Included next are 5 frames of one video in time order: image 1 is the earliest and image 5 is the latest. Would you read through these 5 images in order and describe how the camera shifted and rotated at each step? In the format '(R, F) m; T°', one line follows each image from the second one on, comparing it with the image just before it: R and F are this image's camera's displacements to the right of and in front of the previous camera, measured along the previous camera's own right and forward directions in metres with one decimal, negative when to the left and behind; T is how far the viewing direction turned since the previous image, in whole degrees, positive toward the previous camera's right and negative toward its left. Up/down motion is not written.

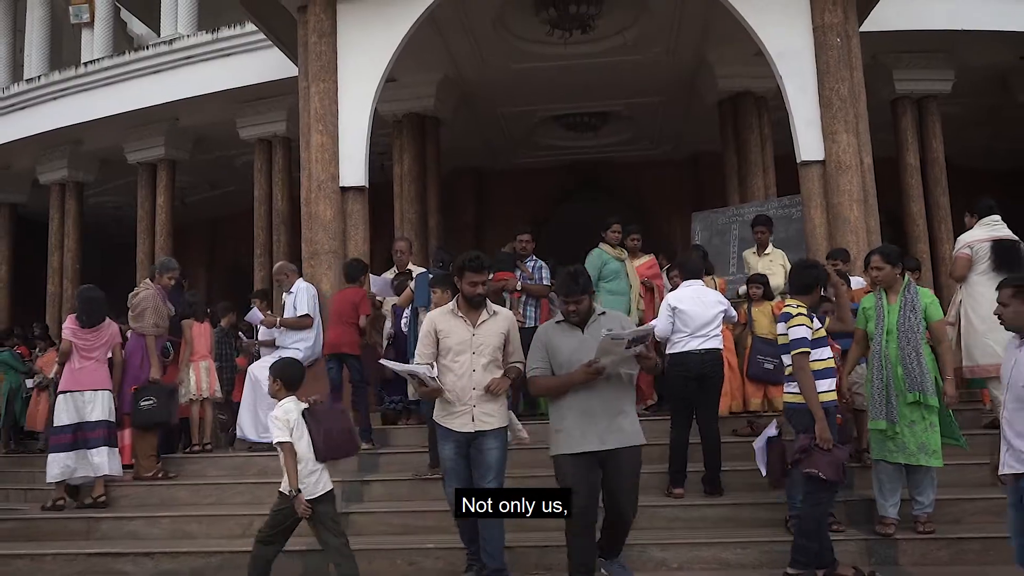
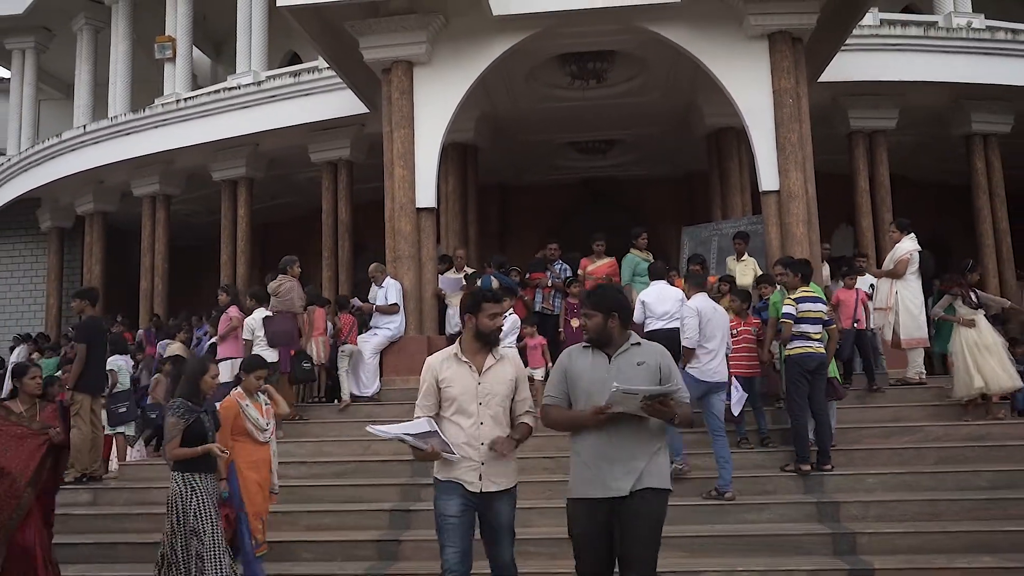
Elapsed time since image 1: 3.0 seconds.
(-0.3, -2.2) m; 0°
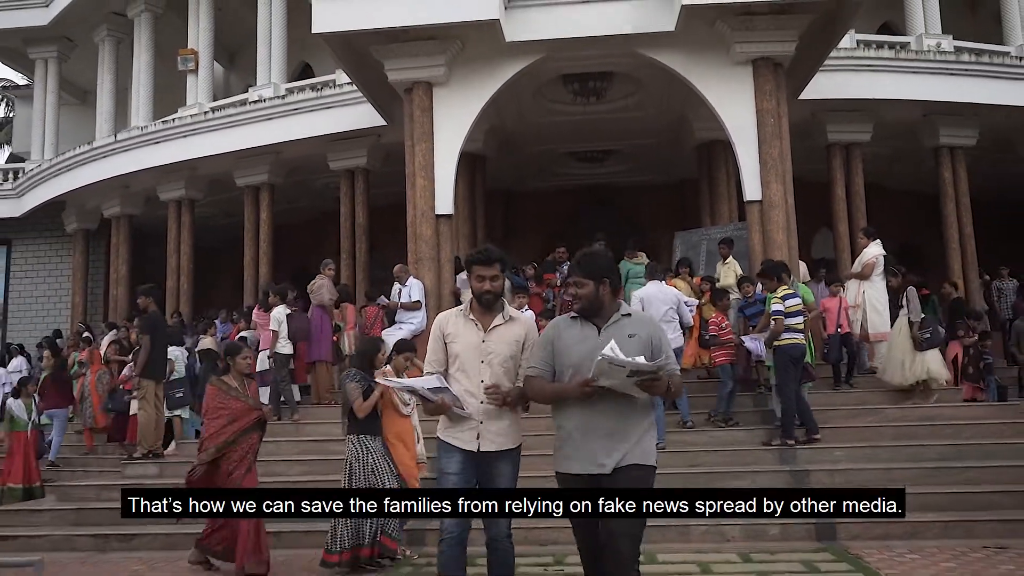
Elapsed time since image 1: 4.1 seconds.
(-0.2, -1.0) m; +1°
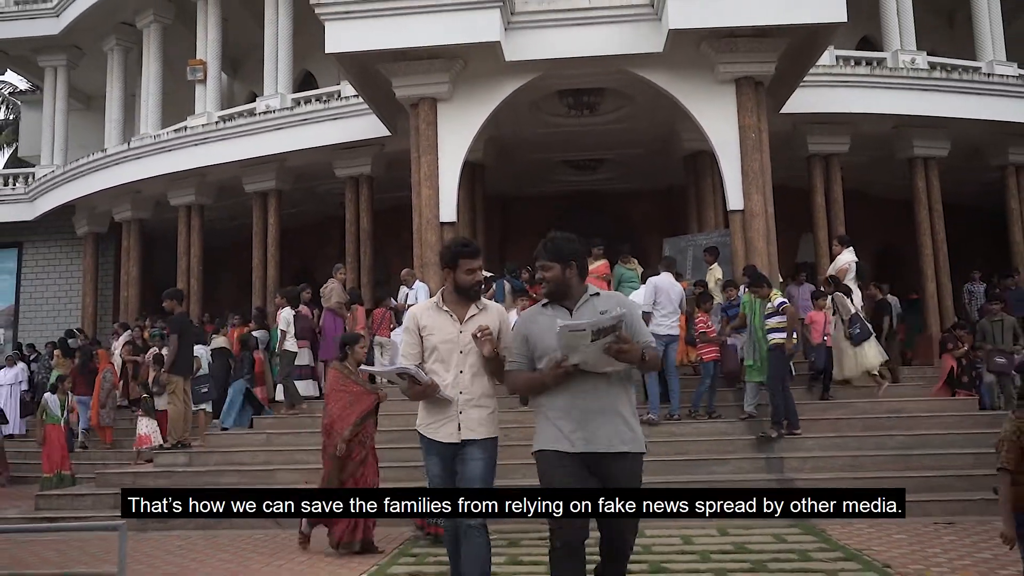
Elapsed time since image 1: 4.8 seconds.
(-0.1, -0.7) m; +1°
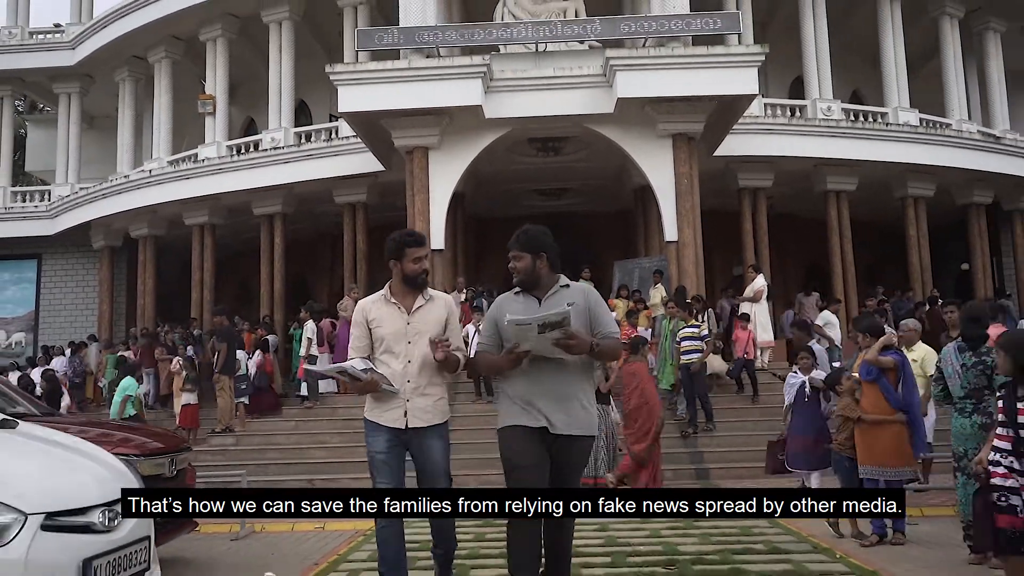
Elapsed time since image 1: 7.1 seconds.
(-0.2, -2.3) m; +2°
